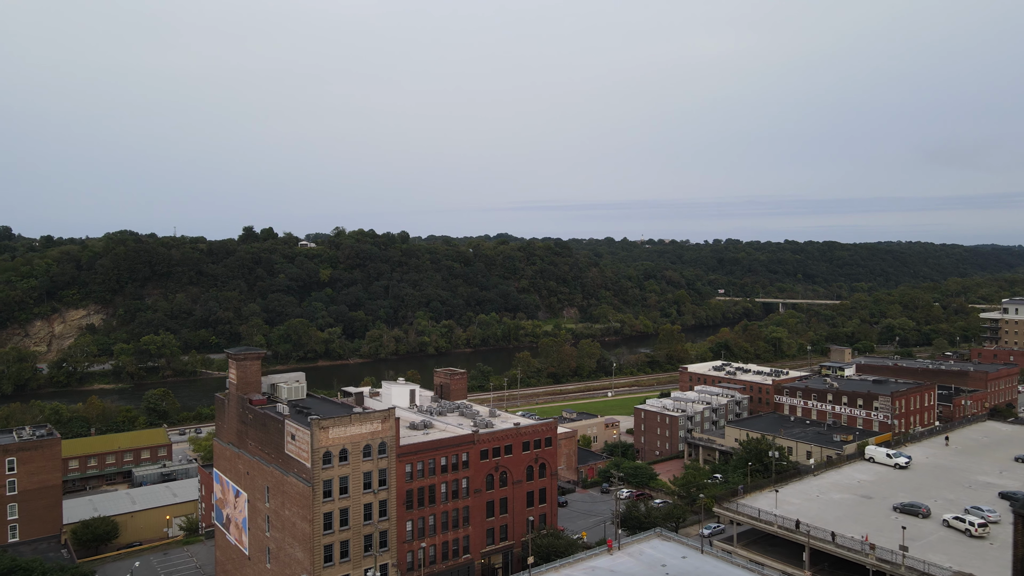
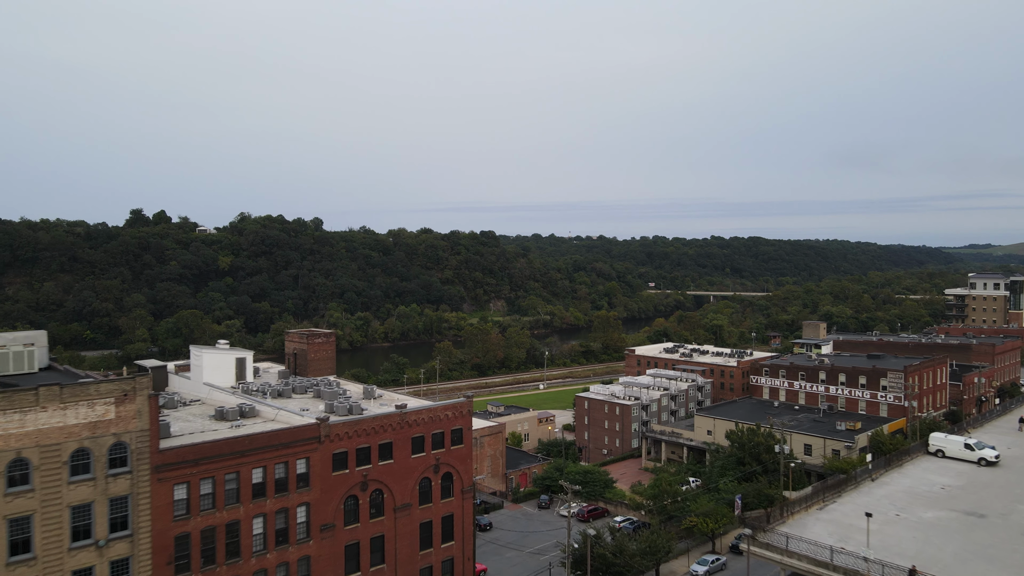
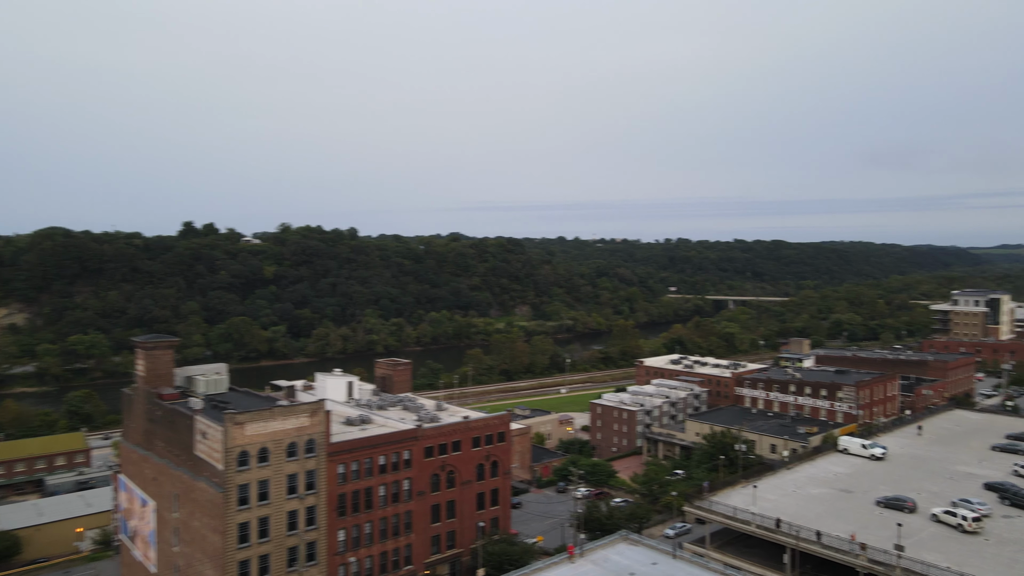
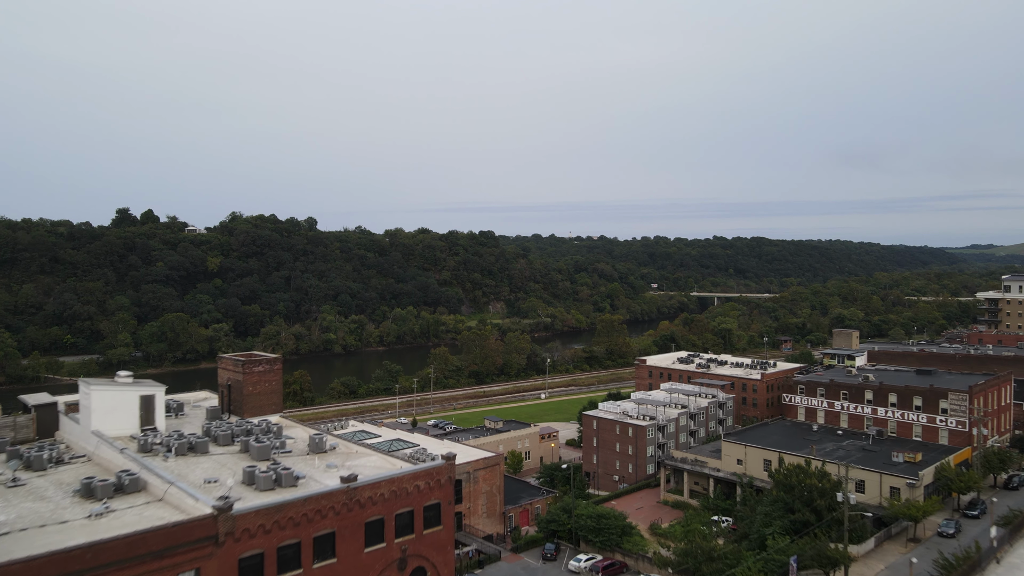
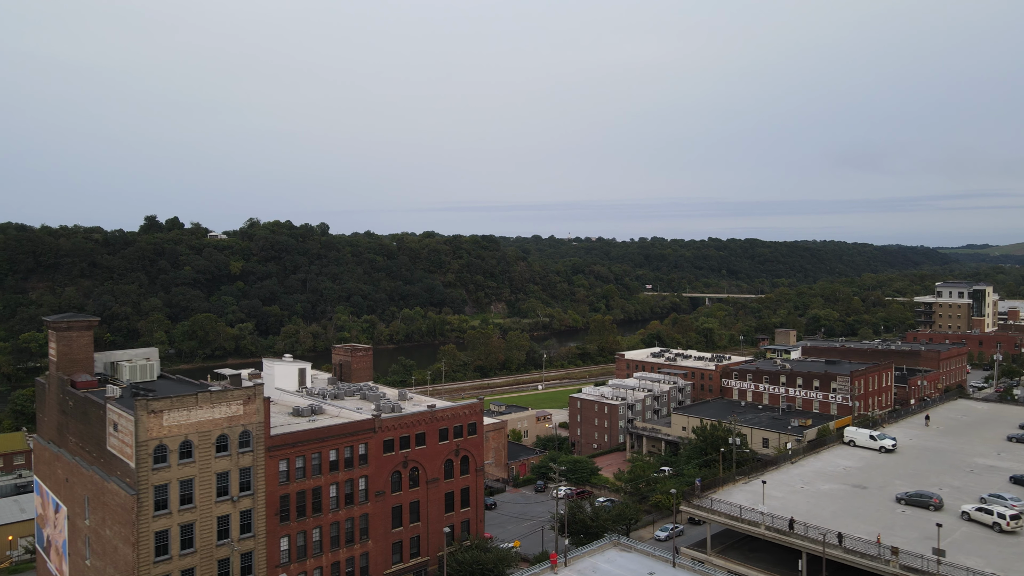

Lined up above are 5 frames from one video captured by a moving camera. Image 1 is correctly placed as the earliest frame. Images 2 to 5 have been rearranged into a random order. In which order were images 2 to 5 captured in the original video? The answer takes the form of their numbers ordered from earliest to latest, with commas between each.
3, 5, 2, 4
